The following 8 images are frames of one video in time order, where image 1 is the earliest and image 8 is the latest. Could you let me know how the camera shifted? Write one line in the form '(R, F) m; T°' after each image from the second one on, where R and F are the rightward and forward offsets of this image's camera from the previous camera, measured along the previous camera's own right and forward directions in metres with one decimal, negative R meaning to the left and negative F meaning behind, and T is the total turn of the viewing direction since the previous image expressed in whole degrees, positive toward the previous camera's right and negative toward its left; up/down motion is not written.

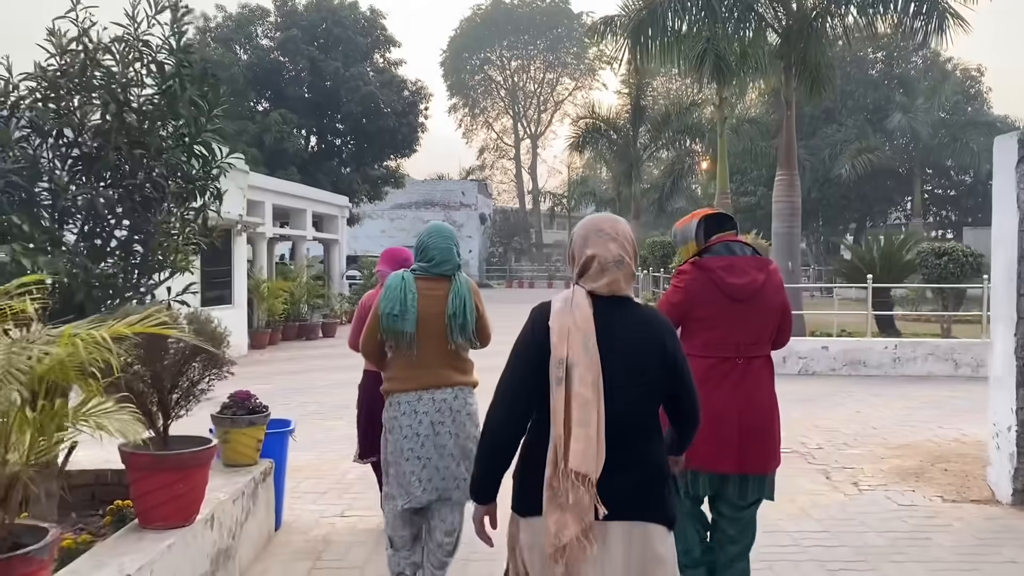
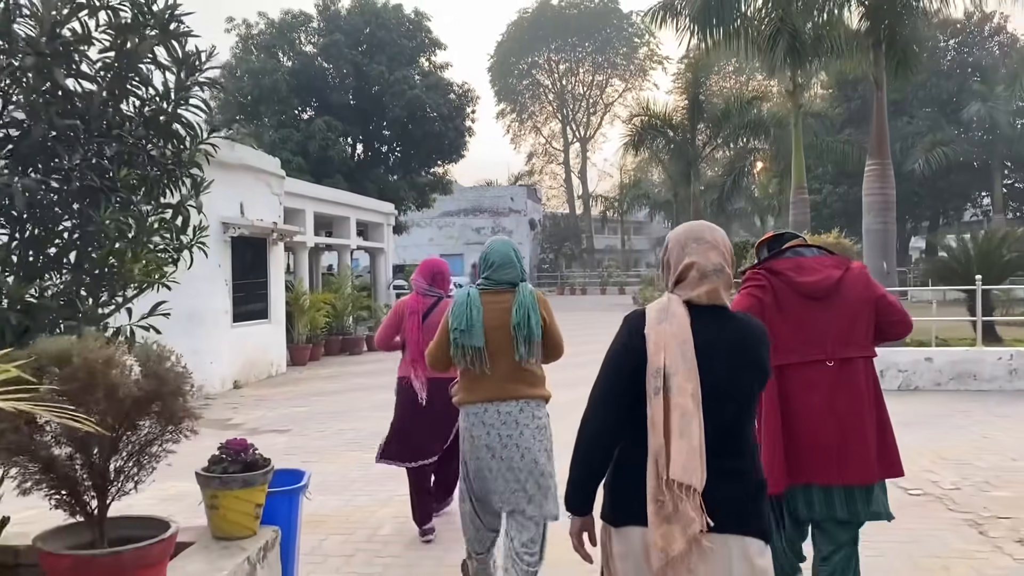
(-0.1, +1.1) m; -3°
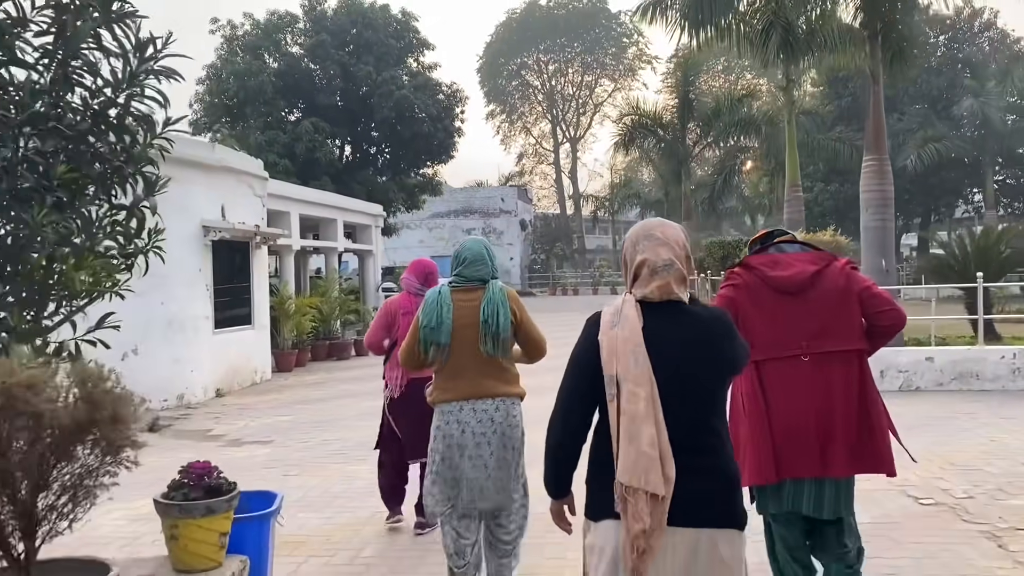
(0.0, +0.3) m; +1°
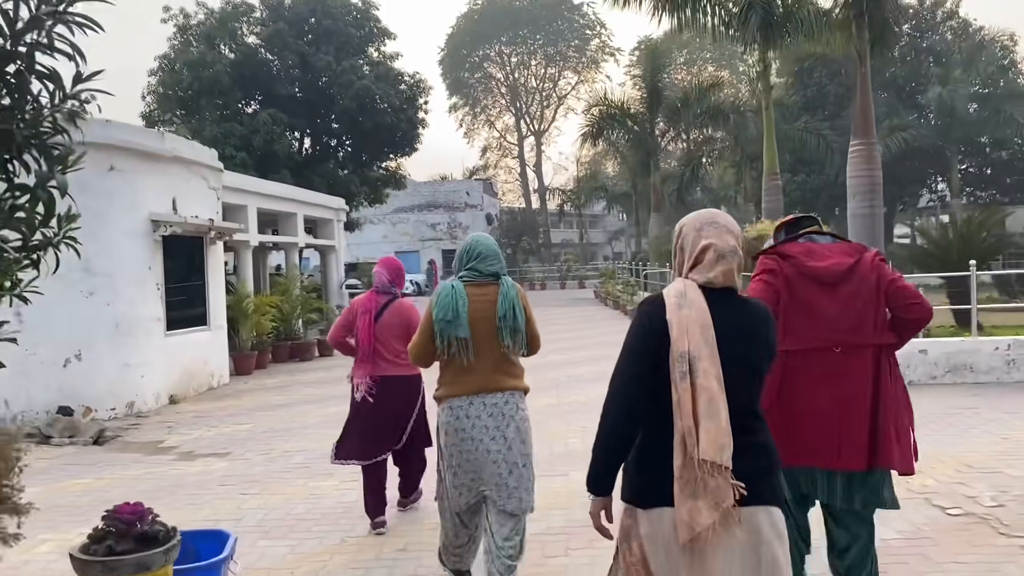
(-0.1, +0.6) m; +2°
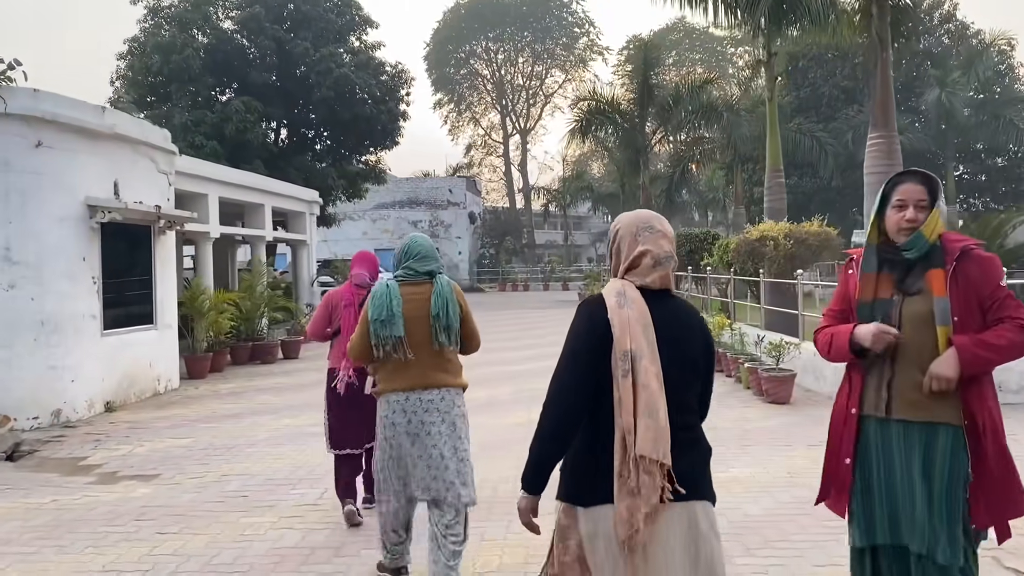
(0.0, +1.0) m; +1°
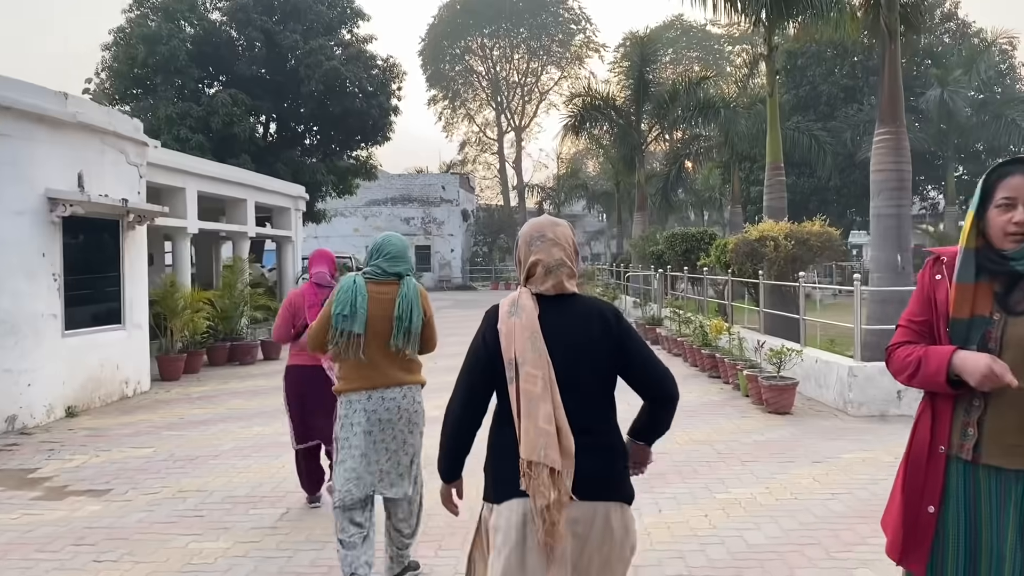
(+0.1, +0.5) m; 0°
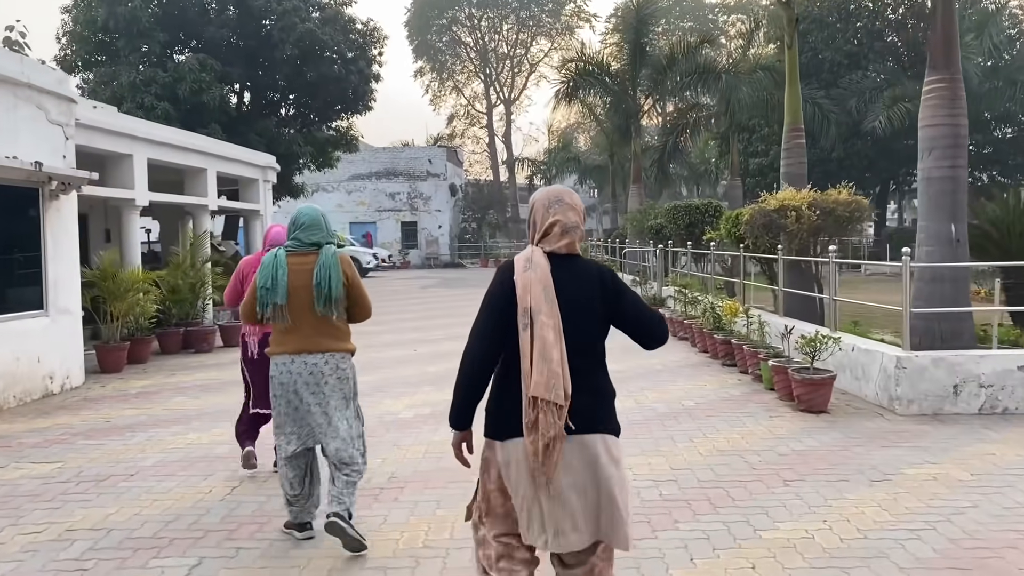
(0.0, +1.3) m; +1°
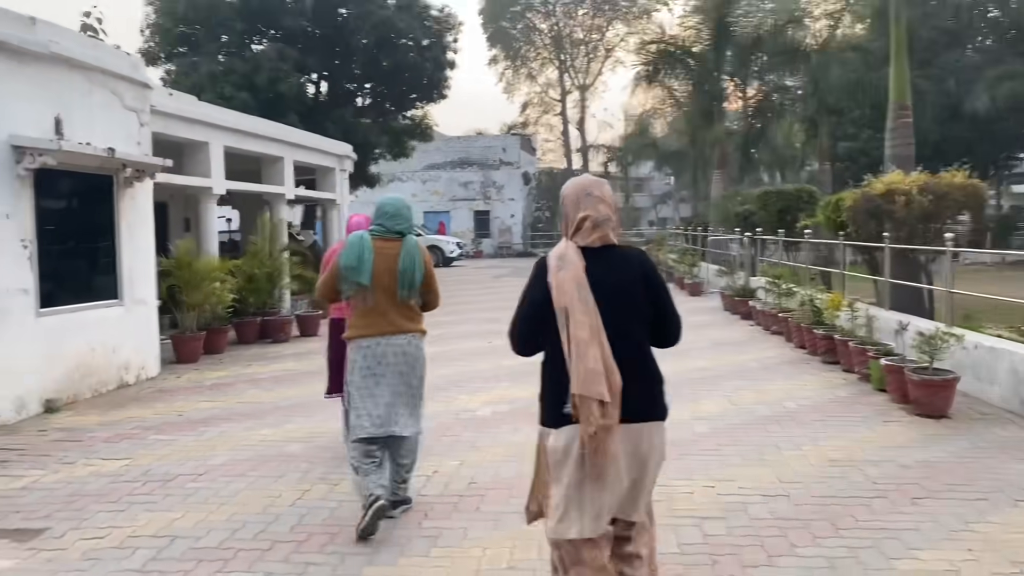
(-0.1, +0.4) m; -5°
